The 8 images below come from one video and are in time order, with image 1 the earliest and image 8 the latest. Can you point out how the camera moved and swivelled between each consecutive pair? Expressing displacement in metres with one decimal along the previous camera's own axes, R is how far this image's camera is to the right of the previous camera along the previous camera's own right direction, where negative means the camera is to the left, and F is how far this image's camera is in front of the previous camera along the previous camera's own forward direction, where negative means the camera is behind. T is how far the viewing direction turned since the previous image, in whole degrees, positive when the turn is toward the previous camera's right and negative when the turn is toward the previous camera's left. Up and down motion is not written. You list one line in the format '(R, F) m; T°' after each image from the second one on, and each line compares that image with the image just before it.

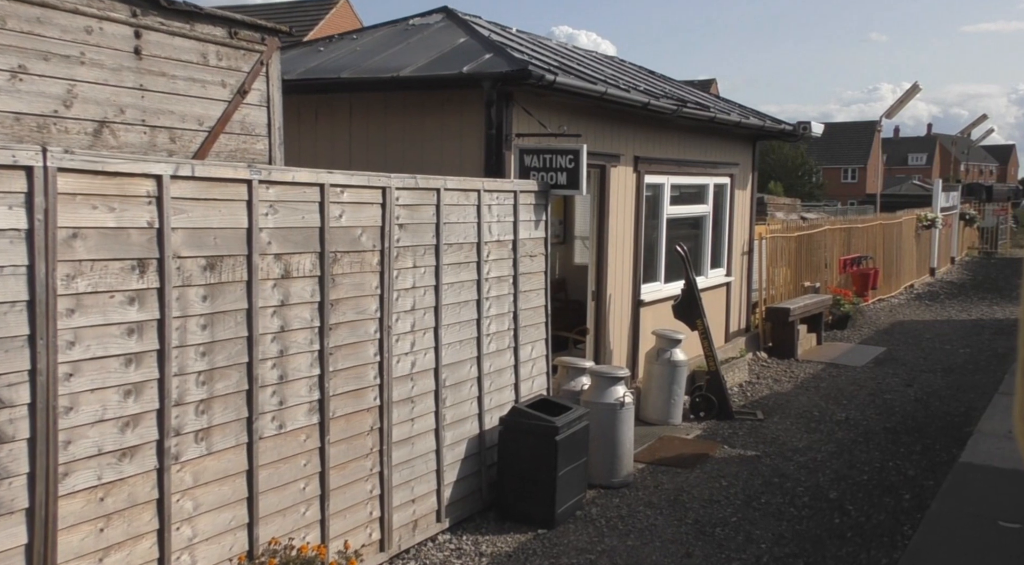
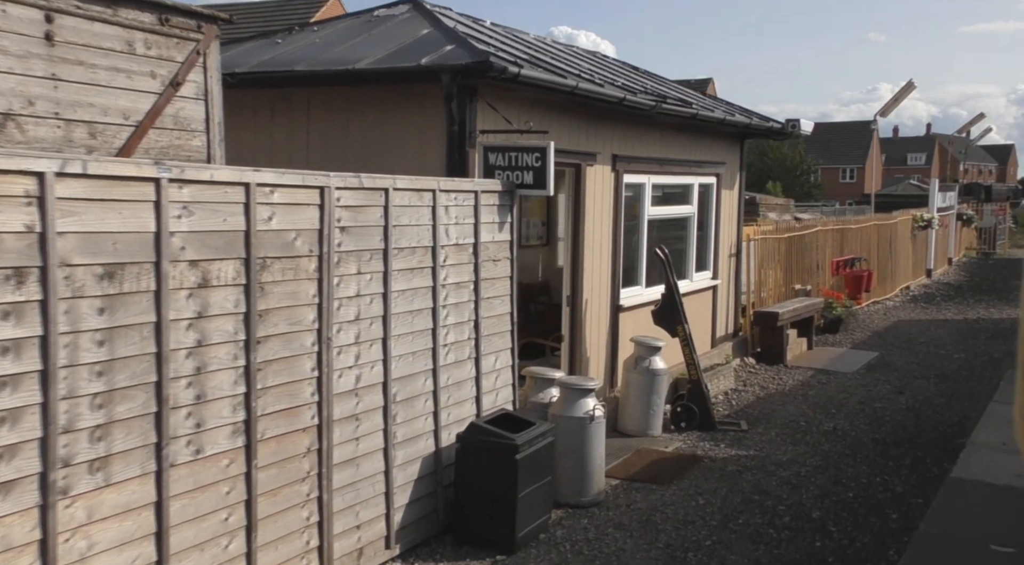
(+0.2, +0.4) m; 0°
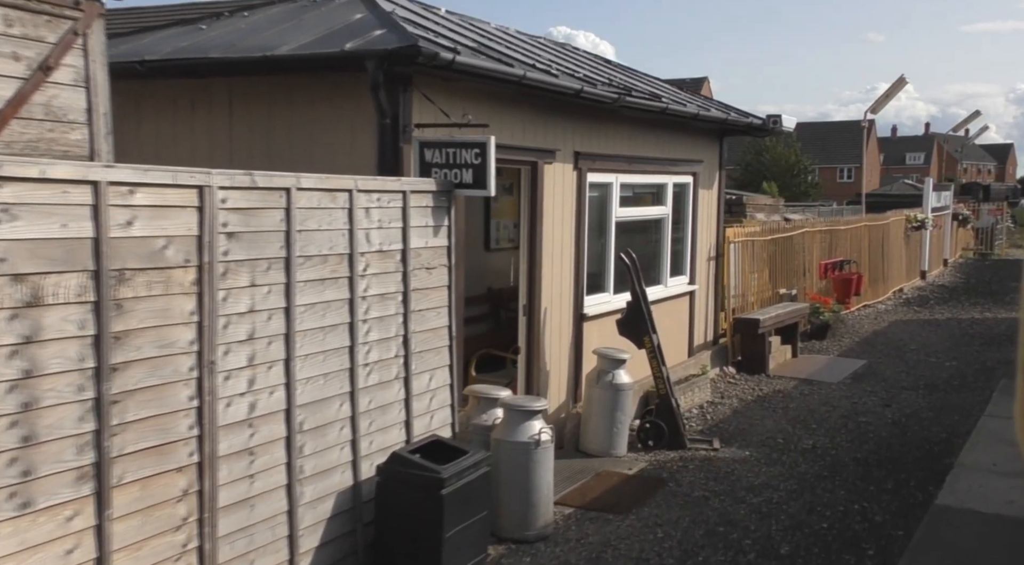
(+0.3, +0.6) m; 0°
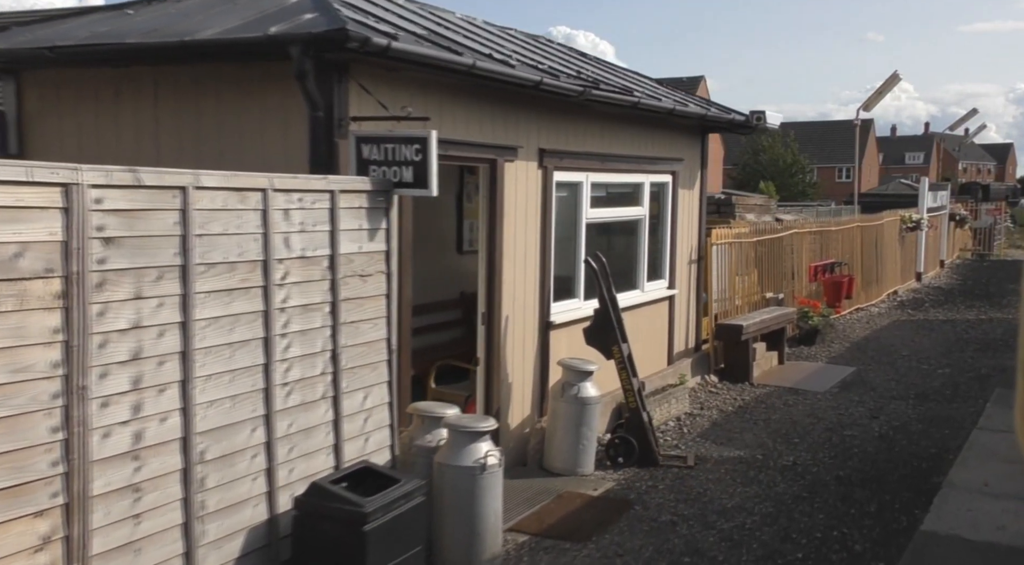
(+0.3, +0.5) m; 0°
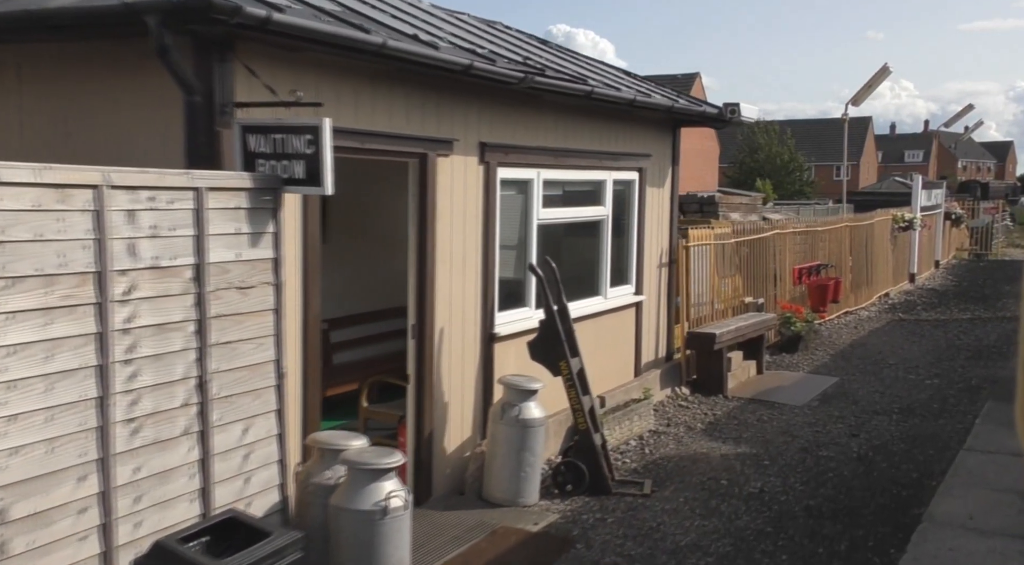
(+0.4, +0.8) m; 0°
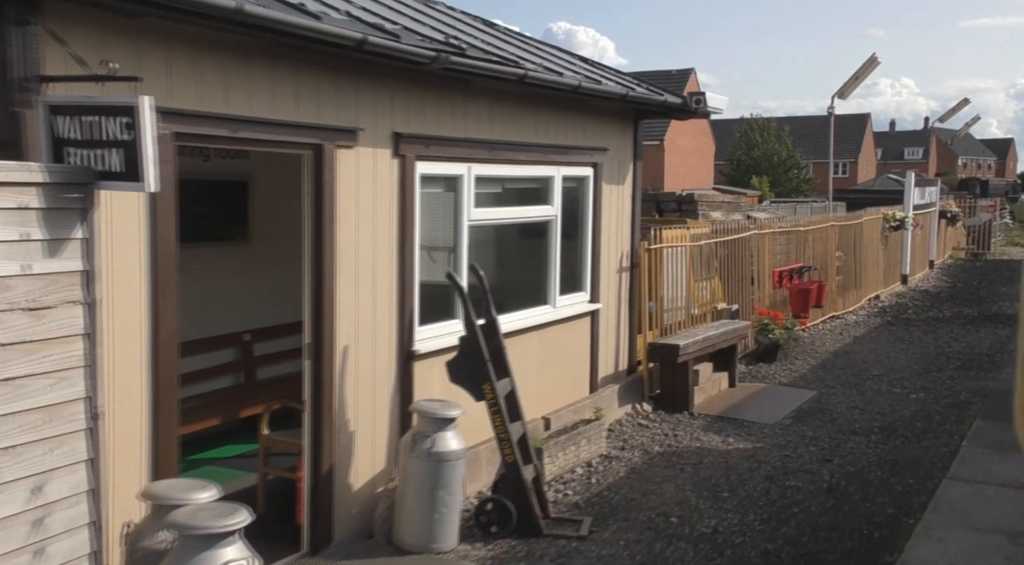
(+0.5, +0.9) m; 0°
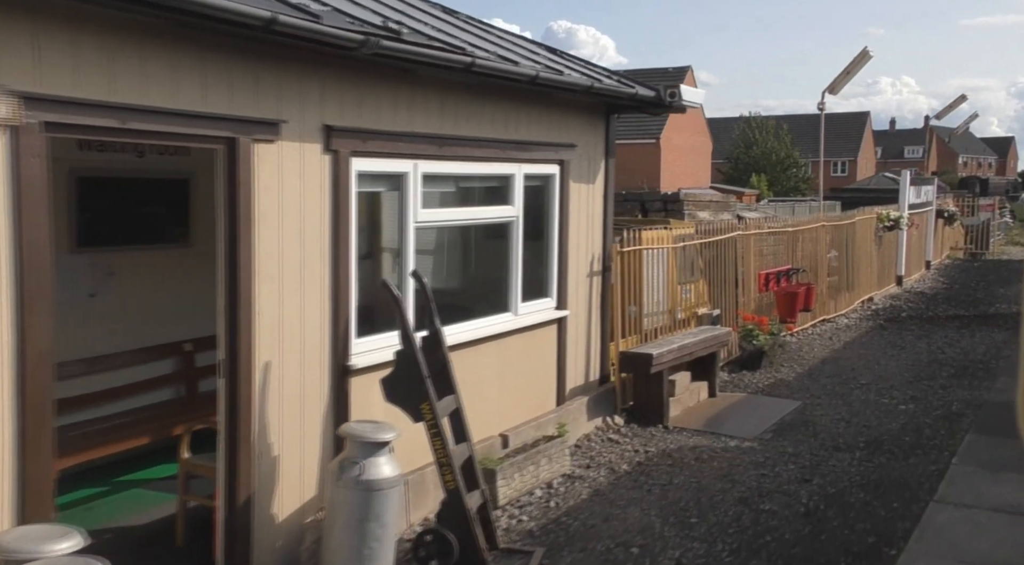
(+0.3, +0.6) m; 0°
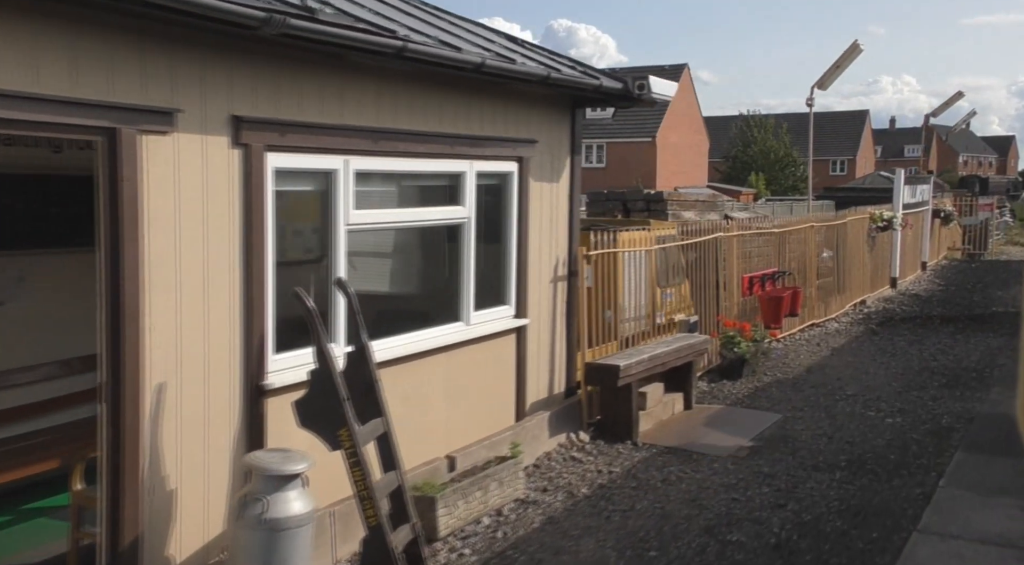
(+0.3, +0.6) m; 0°
